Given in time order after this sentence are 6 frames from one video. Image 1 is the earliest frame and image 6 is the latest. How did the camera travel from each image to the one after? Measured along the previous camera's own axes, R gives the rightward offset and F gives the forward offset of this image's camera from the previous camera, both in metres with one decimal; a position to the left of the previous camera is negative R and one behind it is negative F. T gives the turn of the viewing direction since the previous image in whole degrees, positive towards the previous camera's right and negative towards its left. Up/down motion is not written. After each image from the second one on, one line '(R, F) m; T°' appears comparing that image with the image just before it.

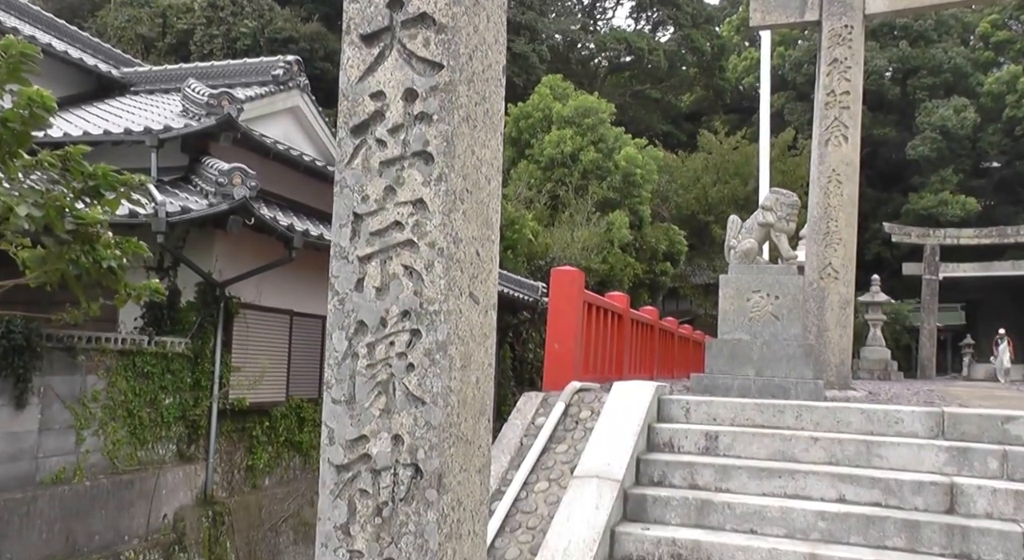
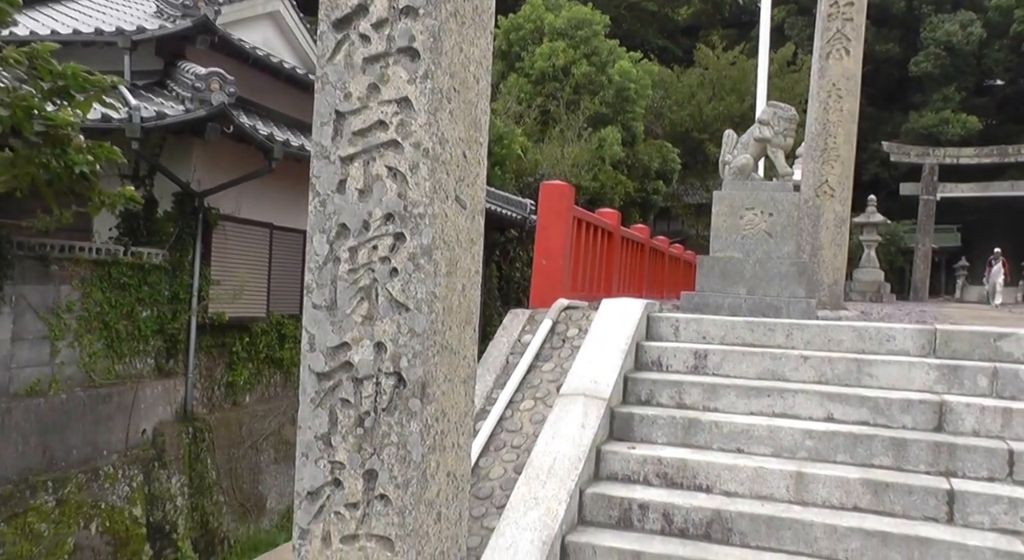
(0.0, +0.2) m; +1°
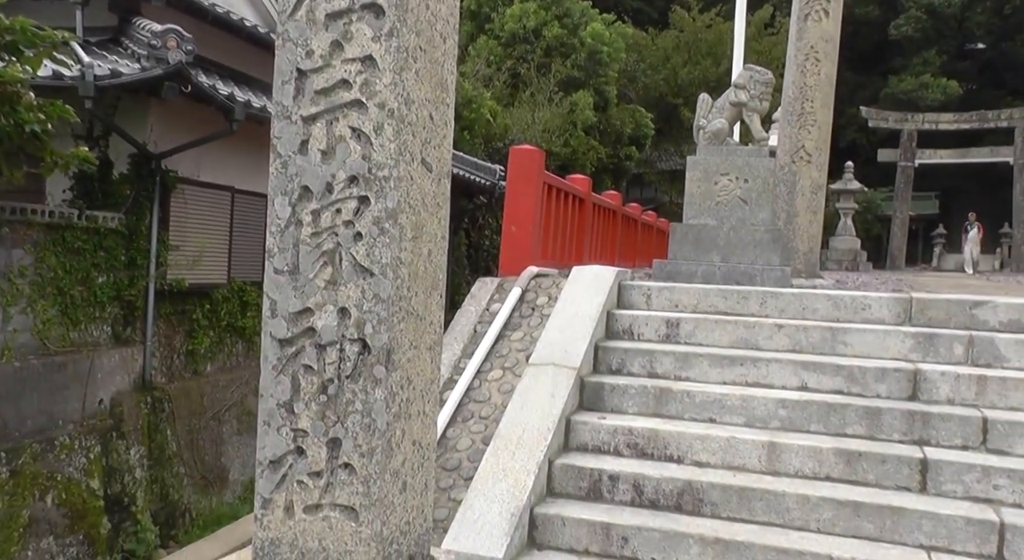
(0.0, +0.1) m; +1°
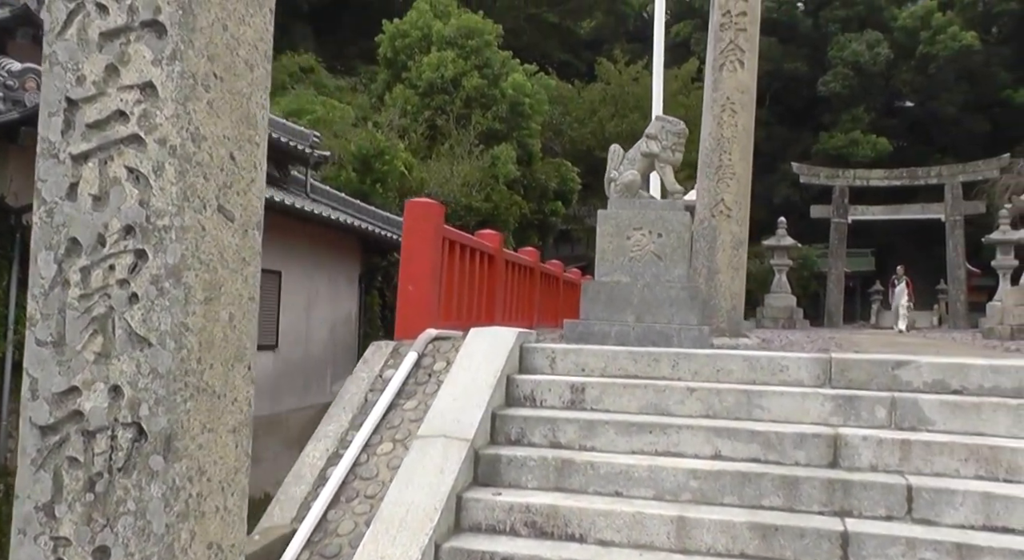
(+0.3, +0.4) m; +3°
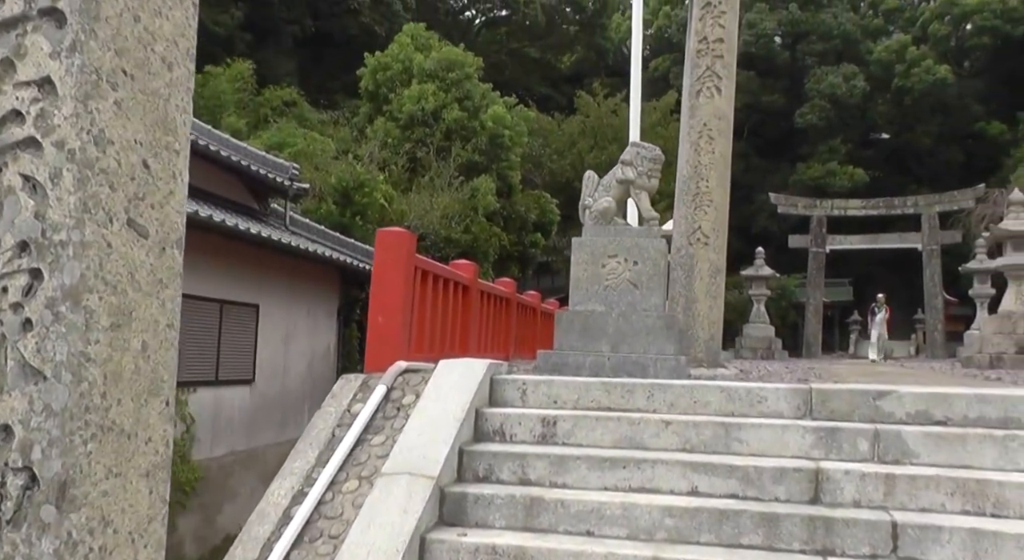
(+0.1, +0.2) m; +1°
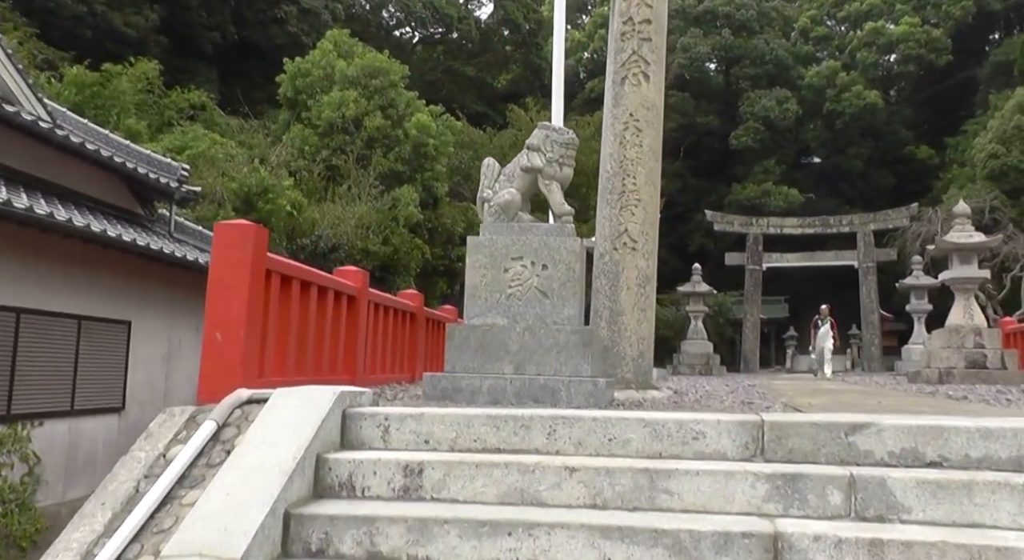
(+0.3, +1.3) m; +3°
